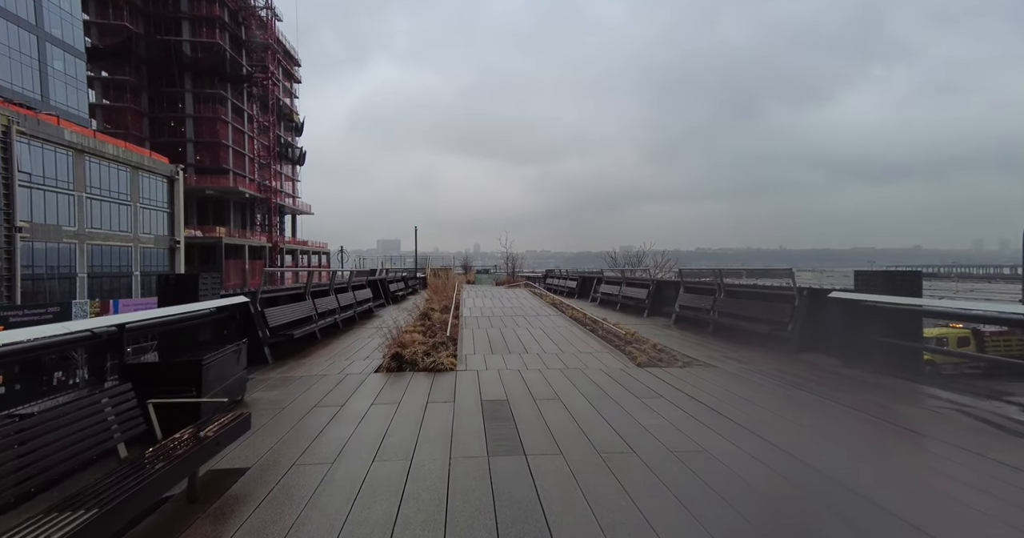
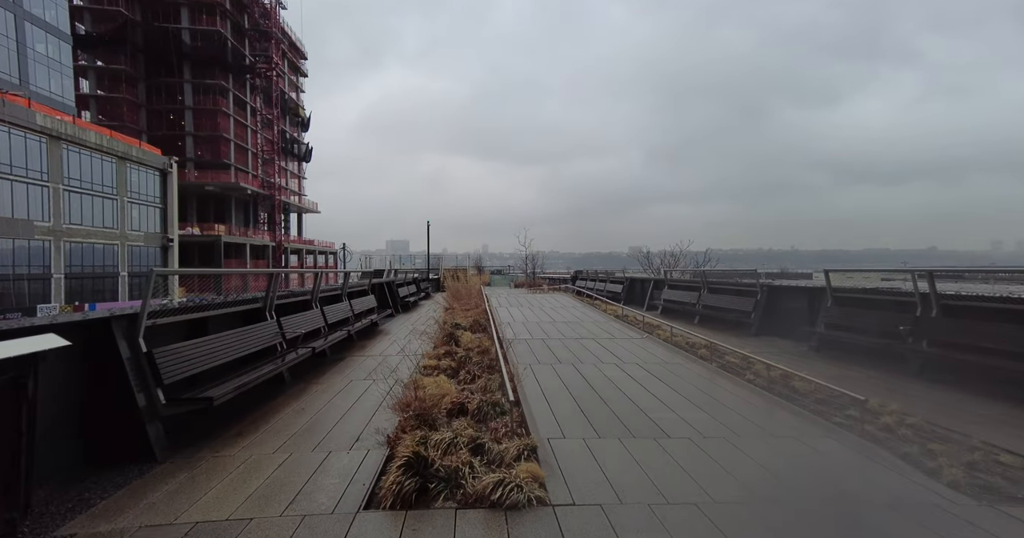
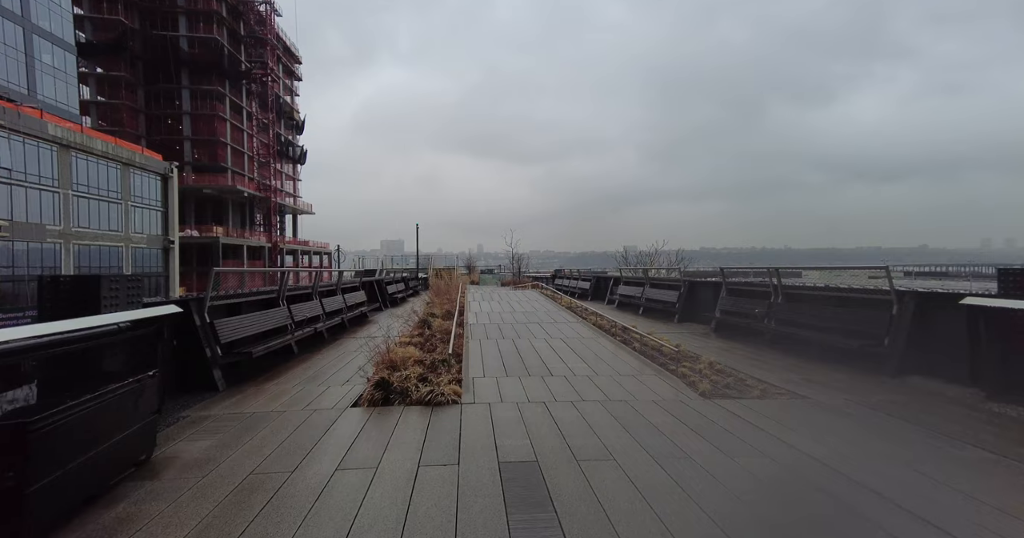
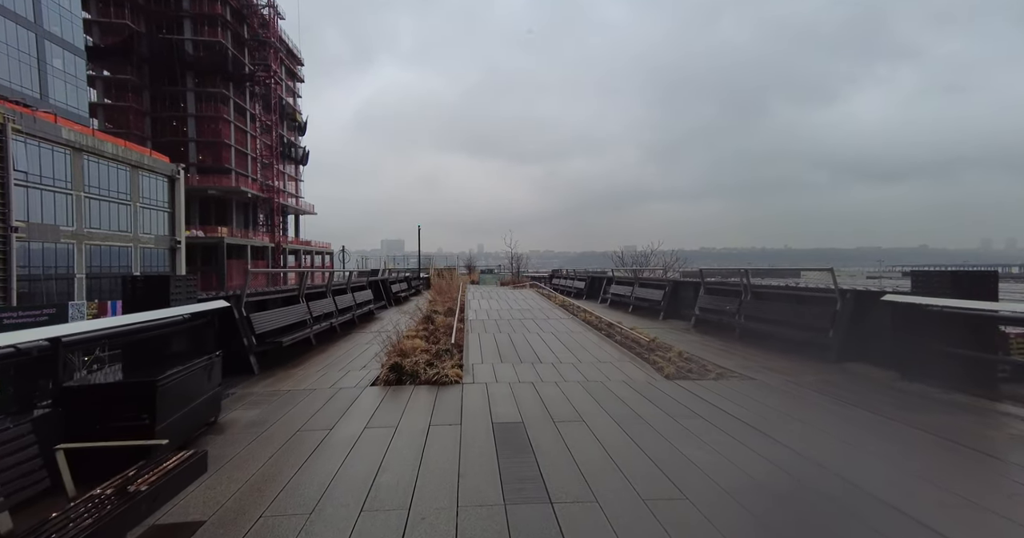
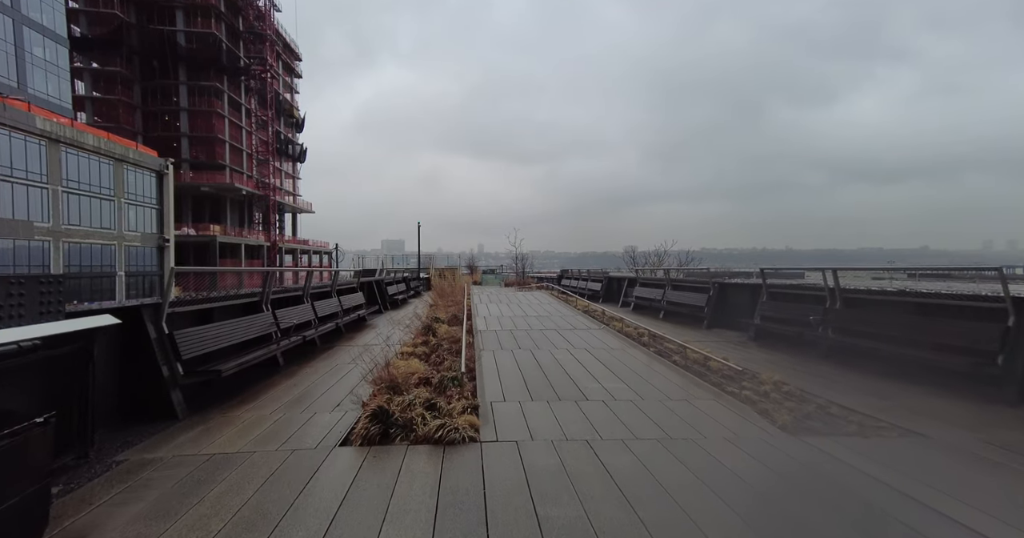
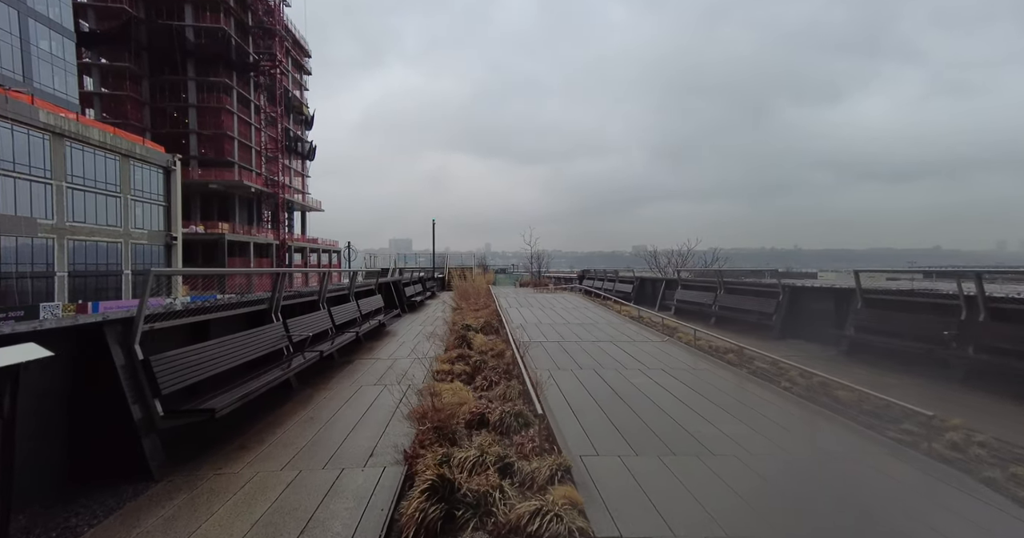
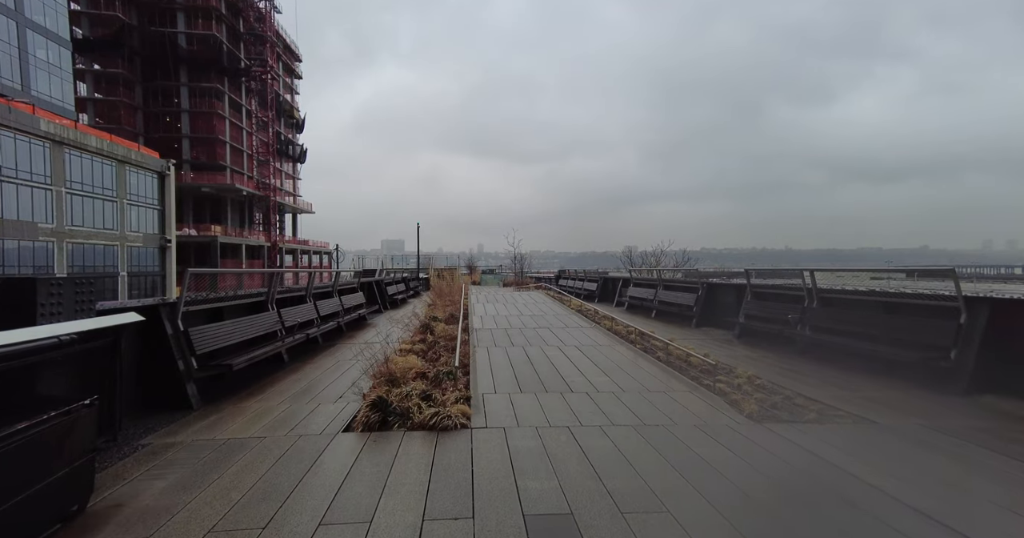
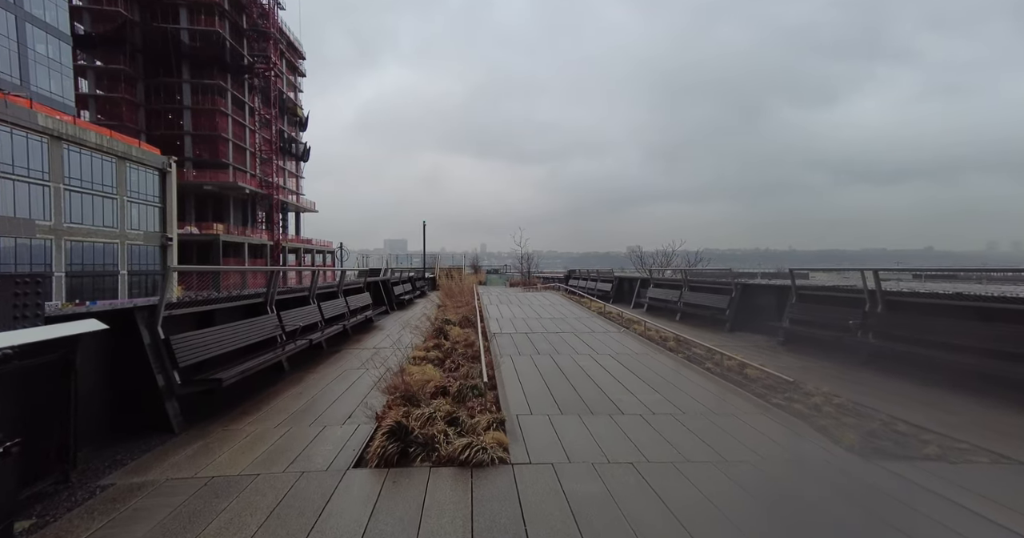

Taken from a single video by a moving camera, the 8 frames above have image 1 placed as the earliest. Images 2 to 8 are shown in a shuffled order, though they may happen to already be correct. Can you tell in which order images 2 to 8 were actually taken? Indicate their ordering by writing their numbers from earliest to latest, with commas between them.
4, 3, 7, 5, 8, 2, 6
